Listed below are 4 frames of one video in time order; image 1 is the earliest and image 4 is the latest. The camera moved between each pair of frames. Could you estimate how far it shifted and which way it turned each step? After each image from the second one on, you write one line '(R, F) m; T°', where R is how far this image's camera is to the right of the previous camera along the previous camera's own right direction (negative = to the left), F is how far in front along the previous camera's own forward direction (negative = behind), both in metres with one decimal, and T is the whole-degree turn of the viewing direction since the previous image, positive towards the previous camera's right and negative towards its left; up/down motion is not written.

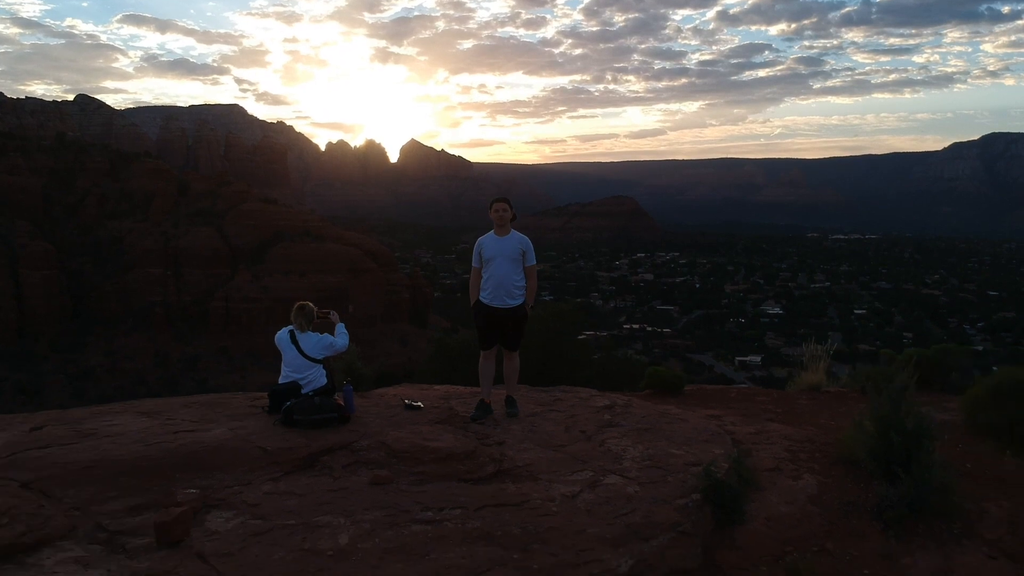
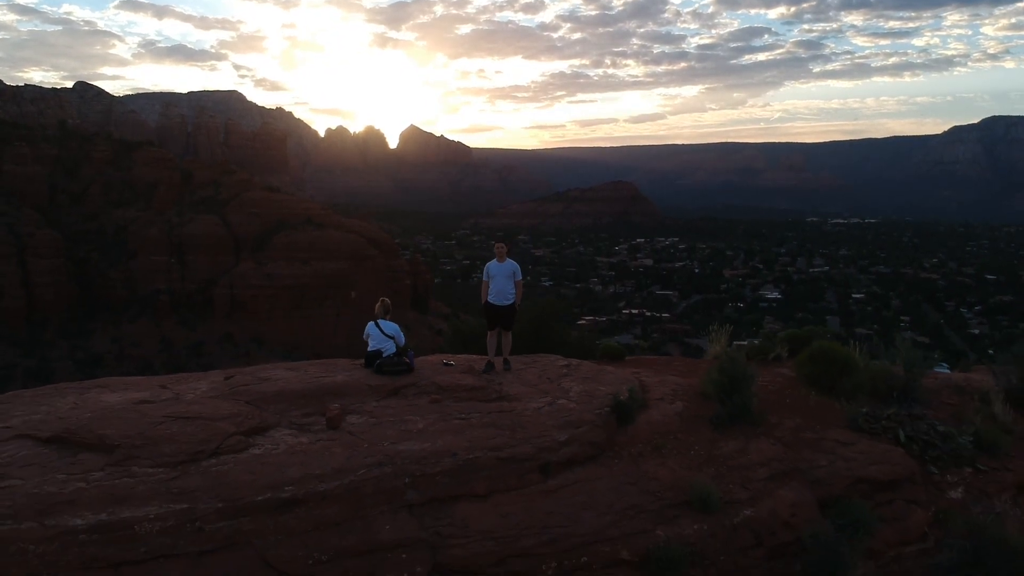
(0.0, -2.3) m; 0°
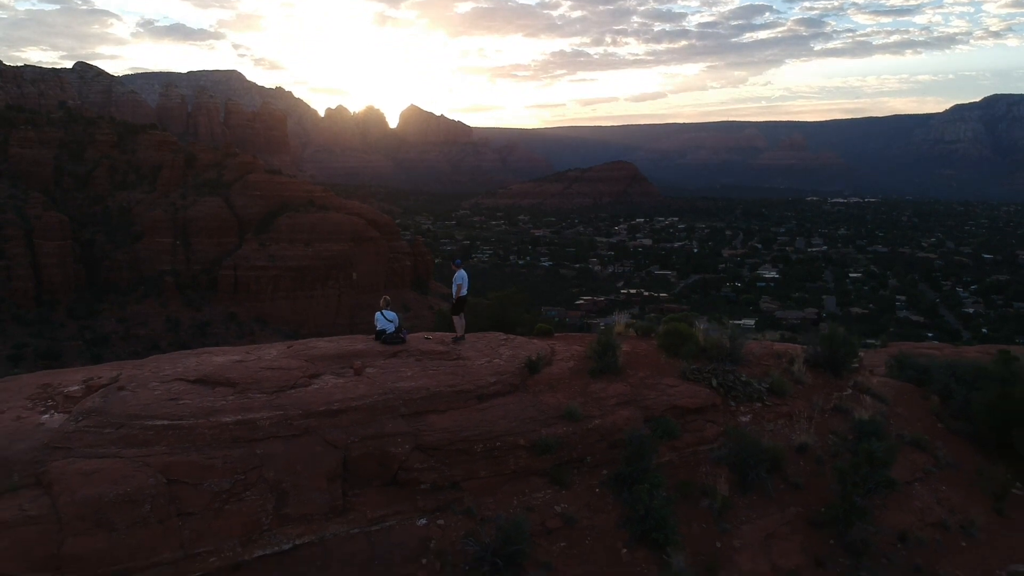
(+0.4, -3.4) m; 0°
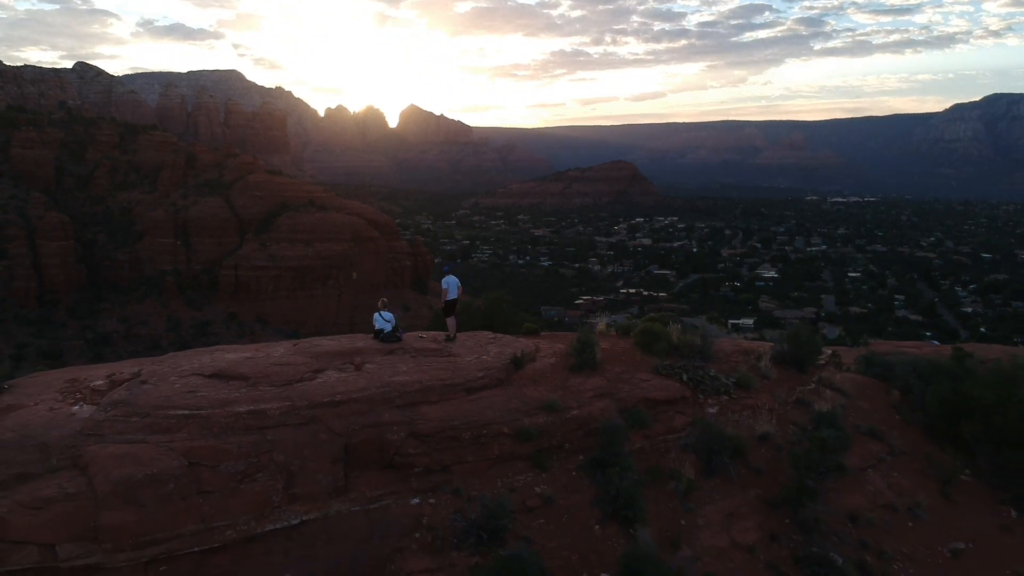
(+0.1, -0.8) m; 0°
